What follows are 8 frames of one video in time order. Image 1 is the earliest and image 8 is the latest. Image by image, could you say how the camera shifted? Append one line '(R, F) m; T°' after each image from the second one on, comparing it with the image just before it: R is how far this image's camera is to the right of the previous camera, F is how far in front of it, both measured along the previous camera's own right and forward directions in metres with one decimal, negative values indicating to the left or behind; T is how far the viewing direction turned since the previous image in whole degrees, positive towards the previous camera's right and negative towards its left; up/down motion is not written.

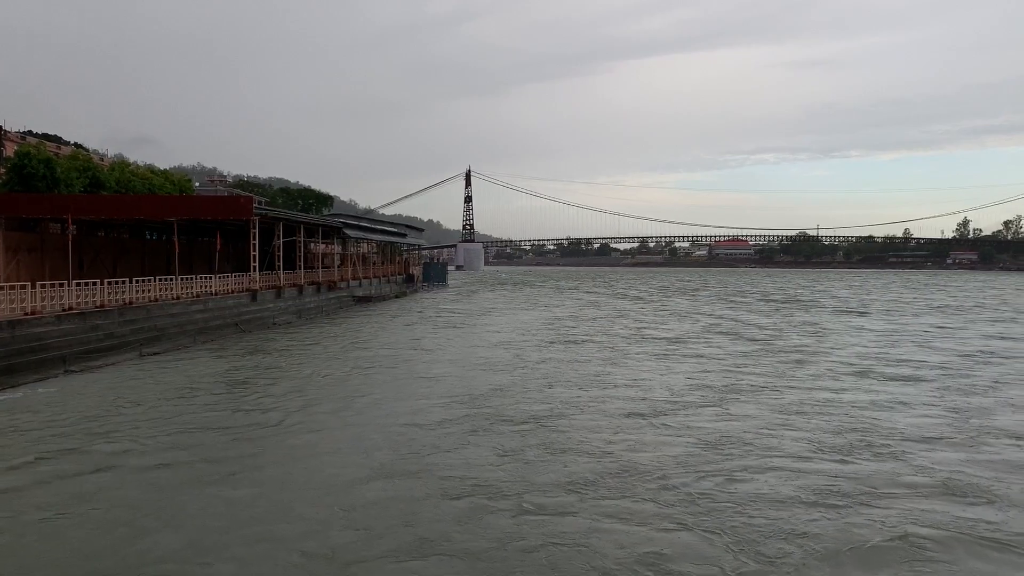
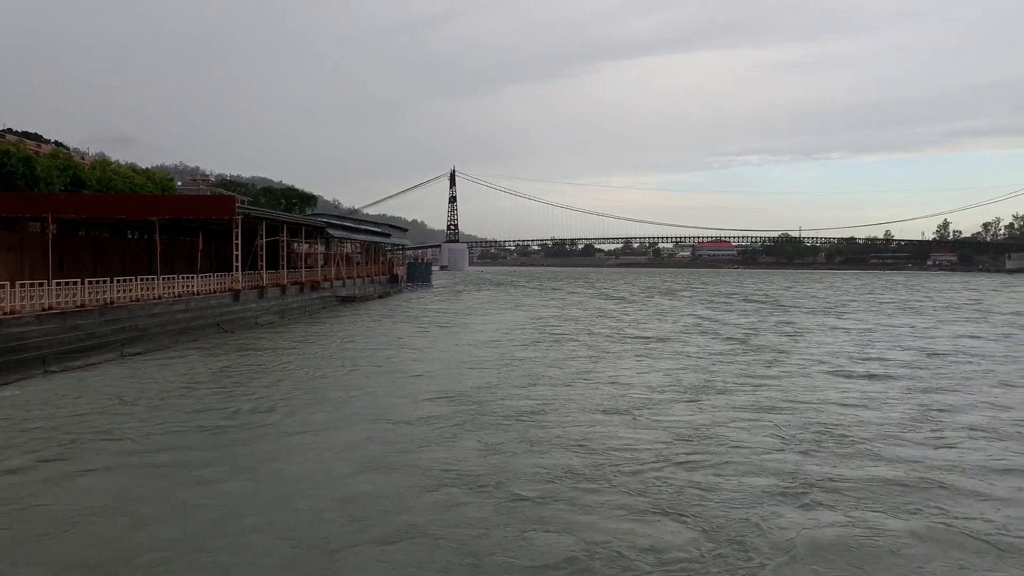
(-0.8, +1.8) m; +1°
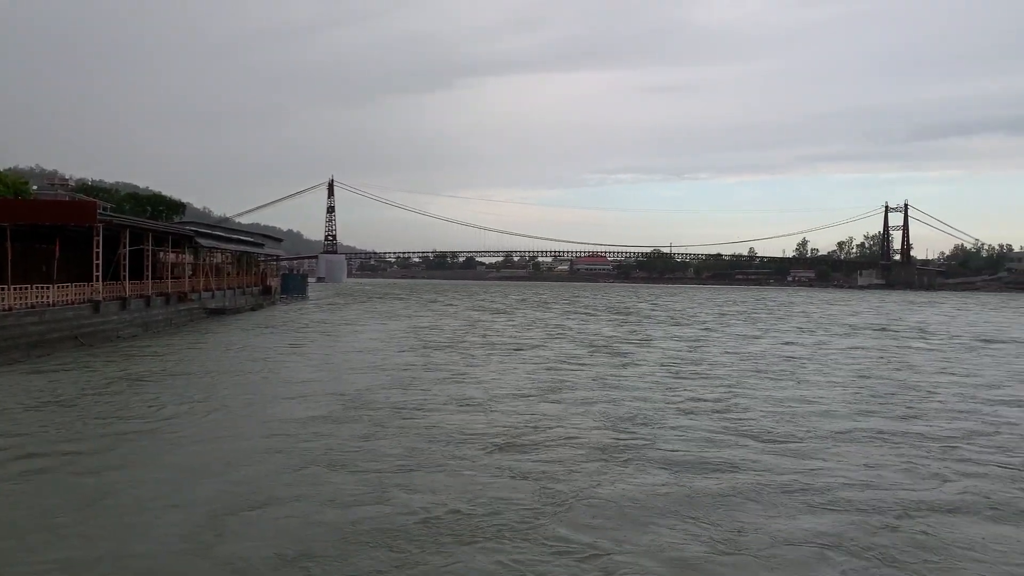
(+0.1, -1.2) m; +8°
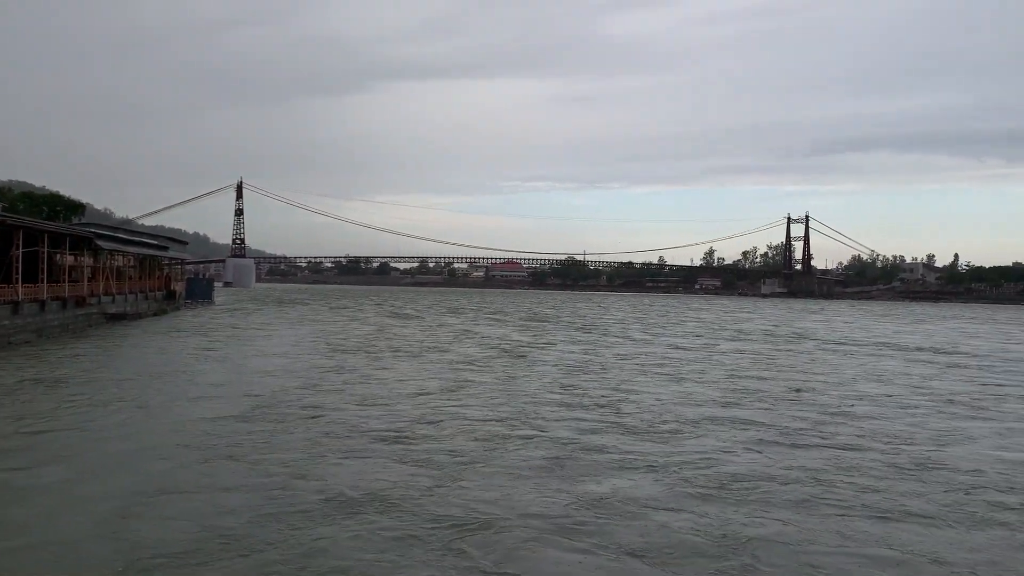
(+0.1, -0.7) m; +6°
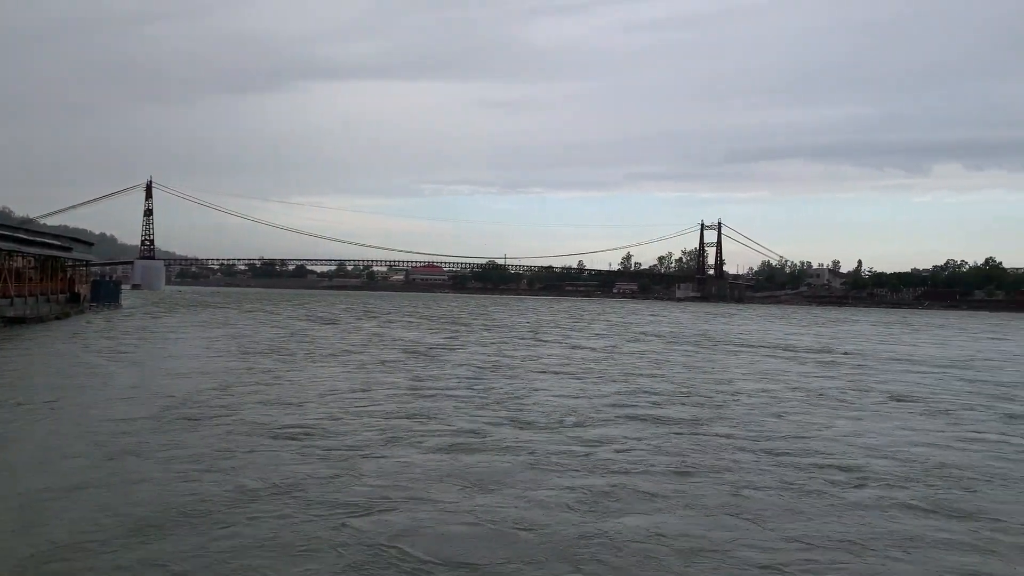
(+0.1, -0.5) m; +5°
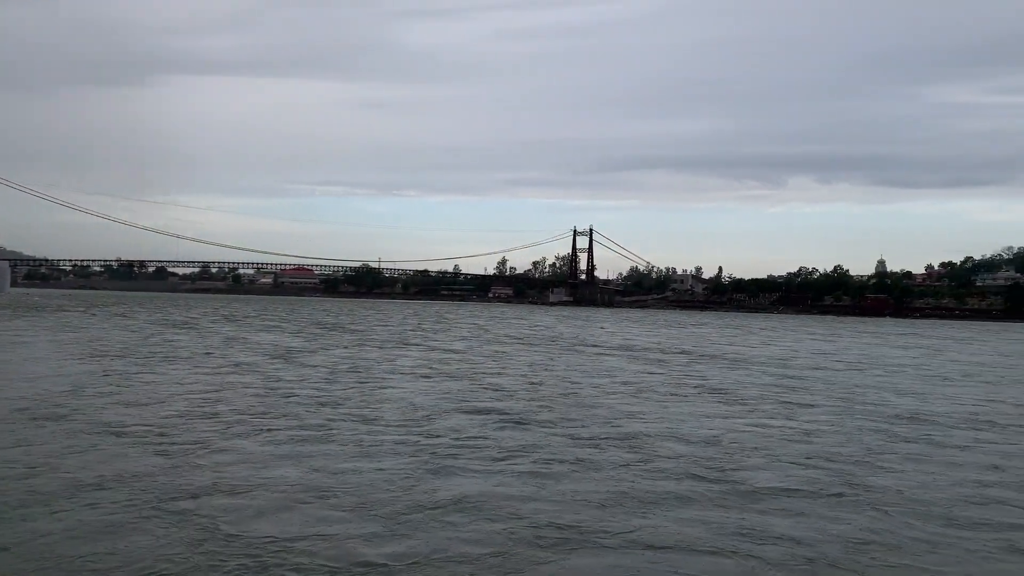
(+0.3, -0.7) m; +8°
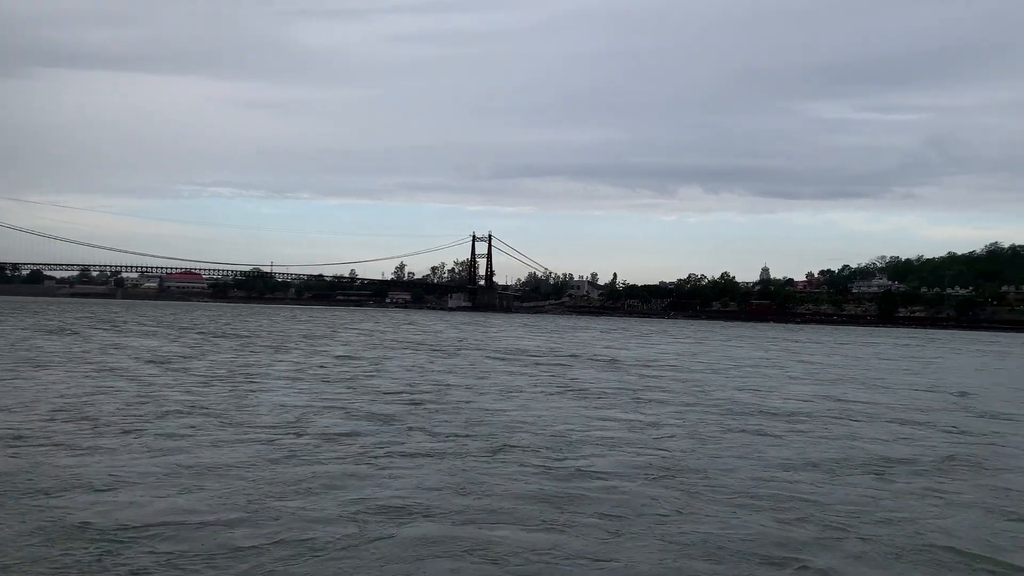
(+0.3, -0.5) m; +7°
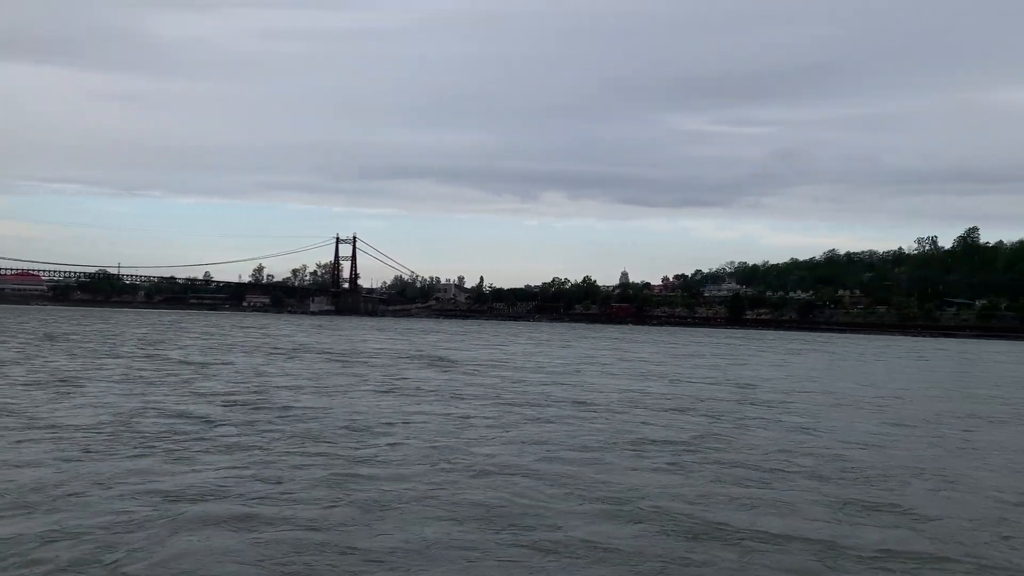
(+0.5, -0.6) m; +9°
